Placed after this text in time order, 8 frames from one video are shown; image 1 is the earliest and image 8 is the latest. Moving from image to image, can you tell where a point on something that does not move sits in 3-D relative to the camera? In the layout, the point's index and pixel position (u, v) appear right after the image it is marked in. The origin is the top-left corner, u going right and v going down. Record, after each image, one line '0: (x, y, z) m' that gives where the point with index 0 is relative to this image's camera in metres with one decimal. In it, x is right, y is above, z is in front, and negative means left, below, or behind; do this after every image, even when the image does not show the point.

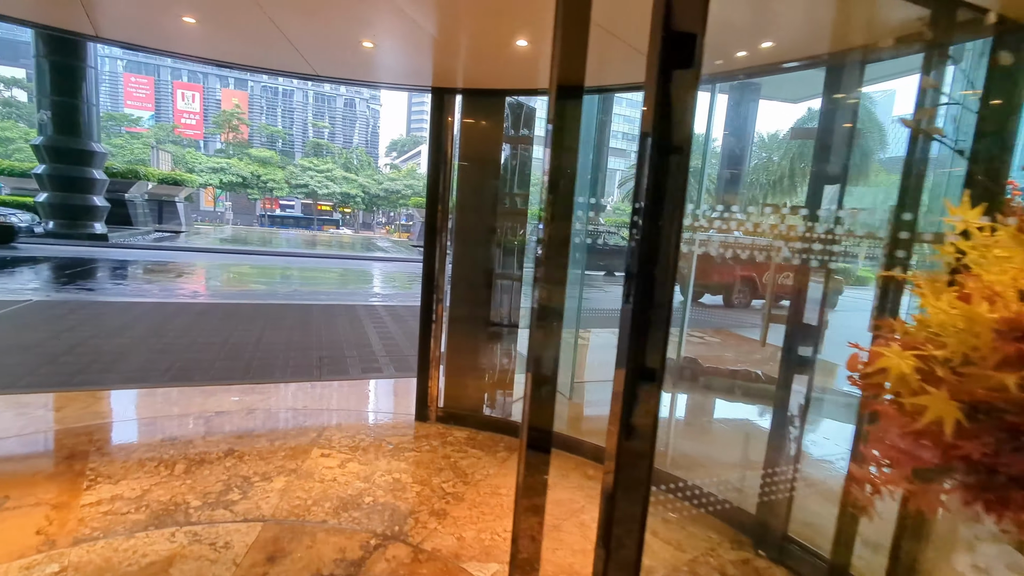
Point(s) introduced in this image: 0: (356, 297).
0: (-3.2, -0.2, +10.1) m
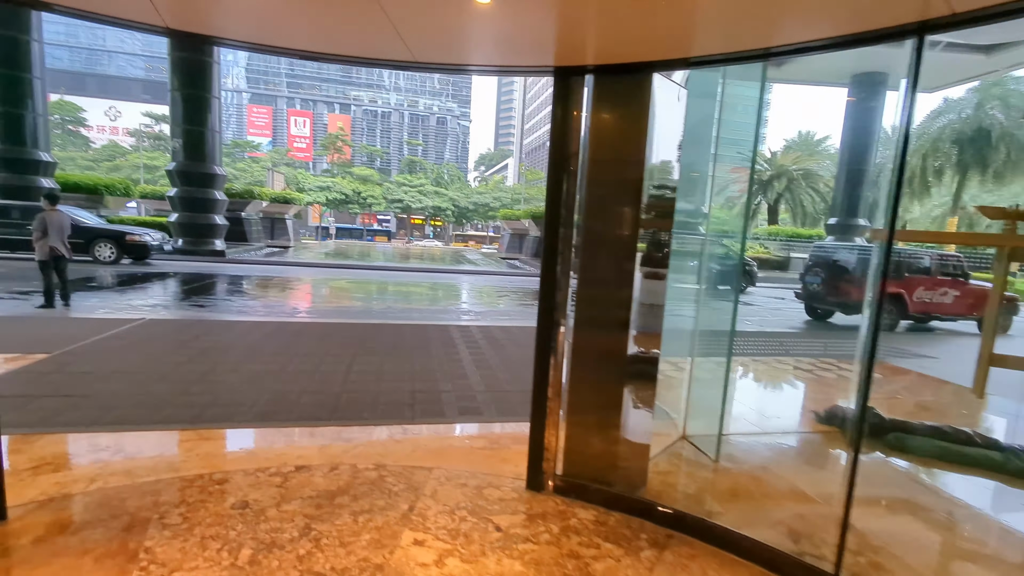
0: (-1.3, -0.5, +9.7) m
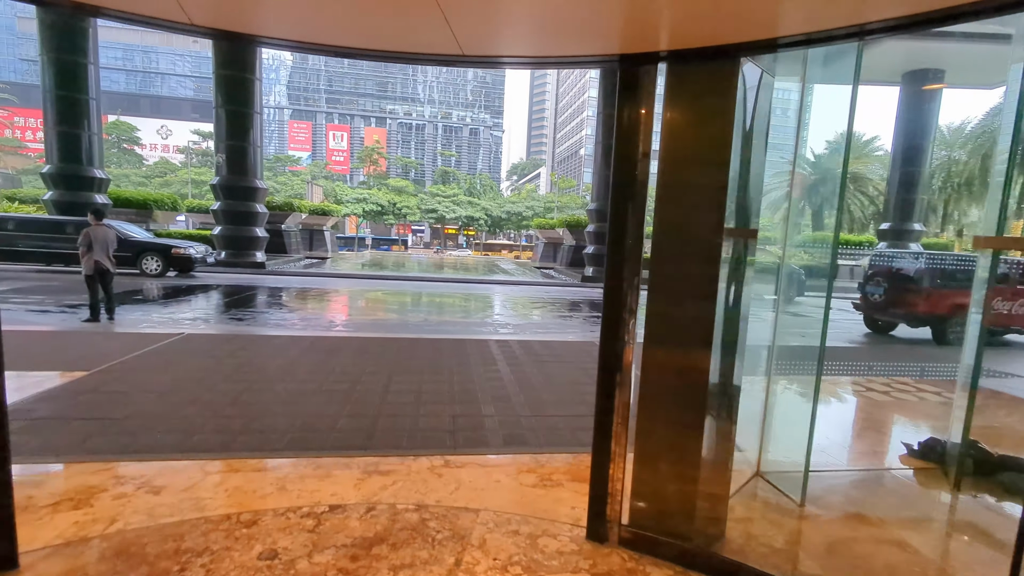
0: (-0.5, -0.7, +9.4) m
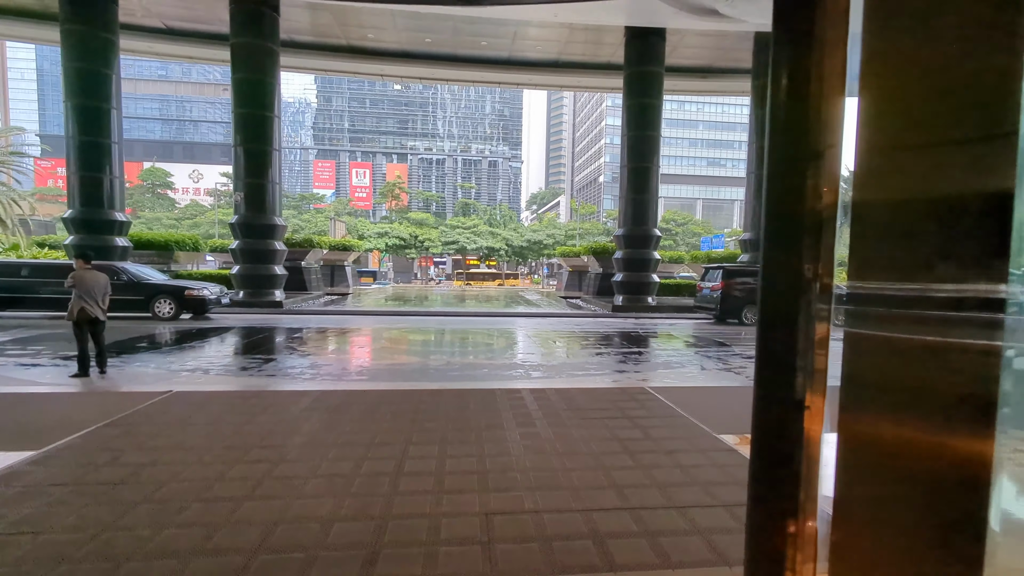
0: (0.0, -1.4, +8.4) m
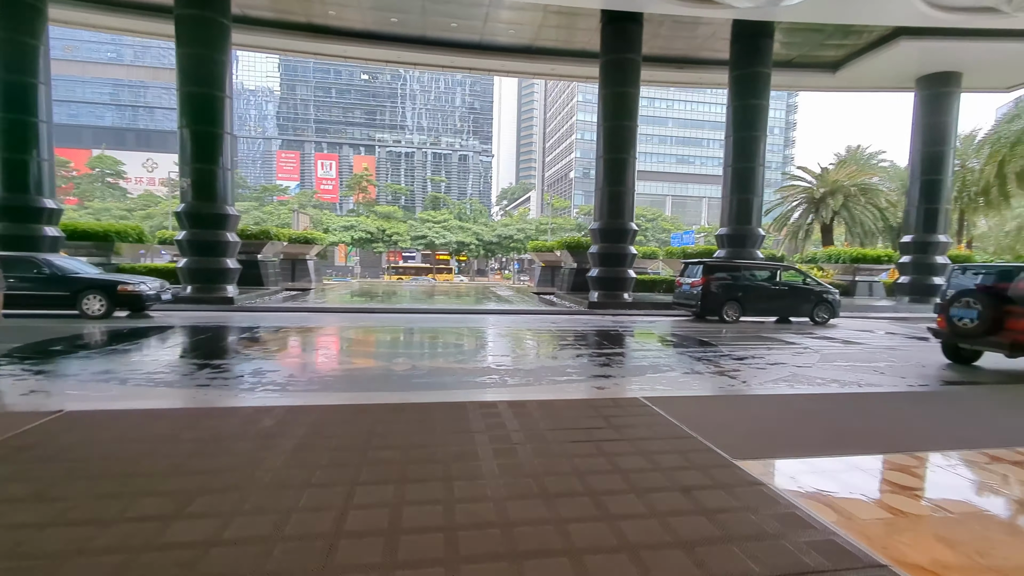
0: (-0.4, -1.3, +7.4) m
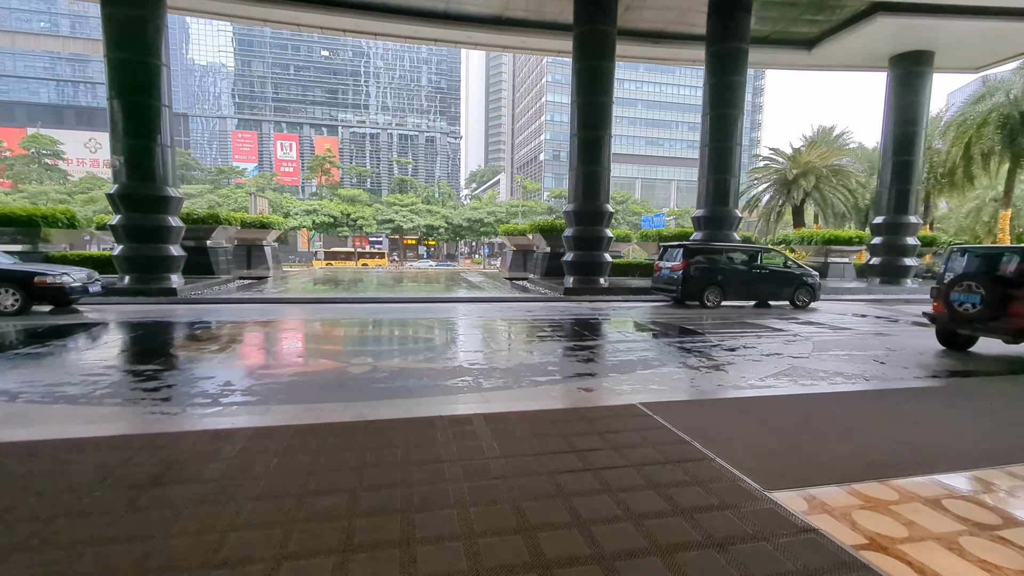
0: (-0.7, -1.2, +6.5) m
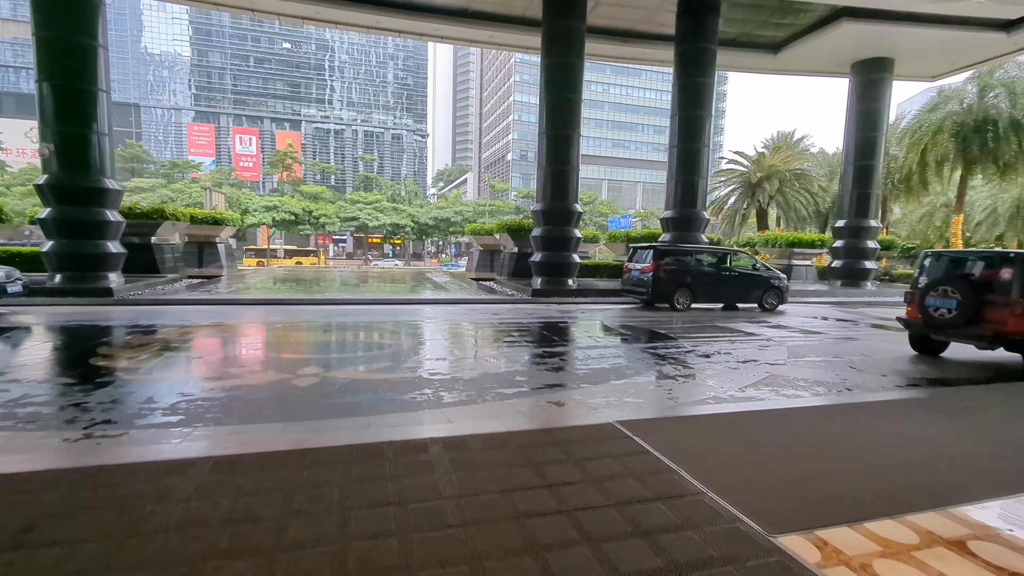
0: (-1.1, -1.2, +5.9) m
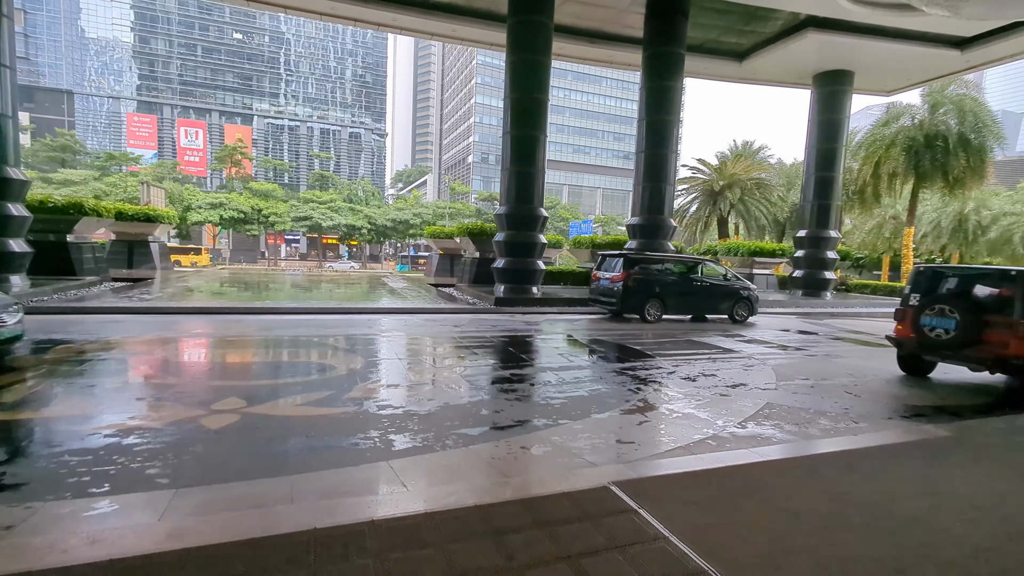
0: (-1.4, -1.4, +4.8) m
